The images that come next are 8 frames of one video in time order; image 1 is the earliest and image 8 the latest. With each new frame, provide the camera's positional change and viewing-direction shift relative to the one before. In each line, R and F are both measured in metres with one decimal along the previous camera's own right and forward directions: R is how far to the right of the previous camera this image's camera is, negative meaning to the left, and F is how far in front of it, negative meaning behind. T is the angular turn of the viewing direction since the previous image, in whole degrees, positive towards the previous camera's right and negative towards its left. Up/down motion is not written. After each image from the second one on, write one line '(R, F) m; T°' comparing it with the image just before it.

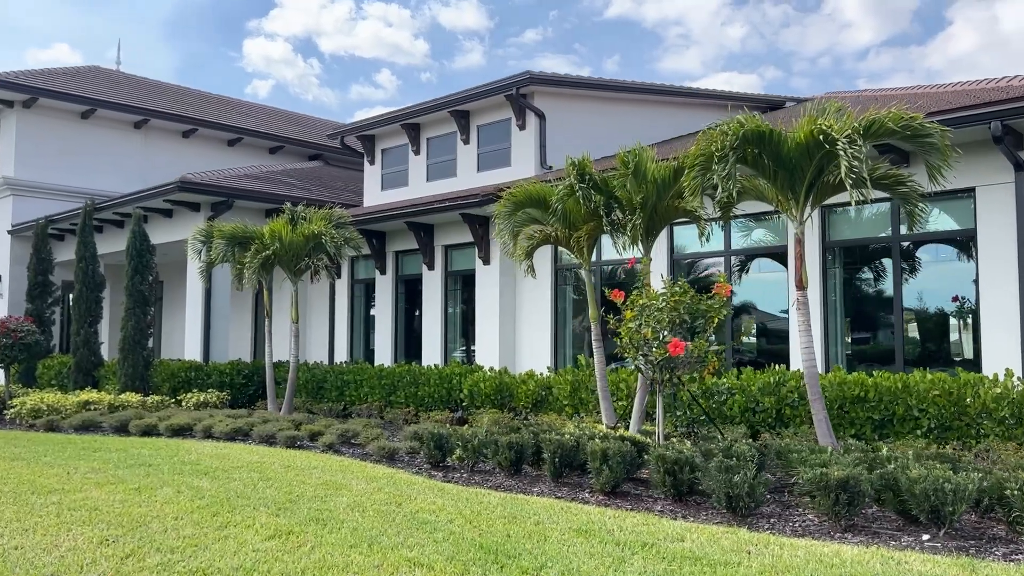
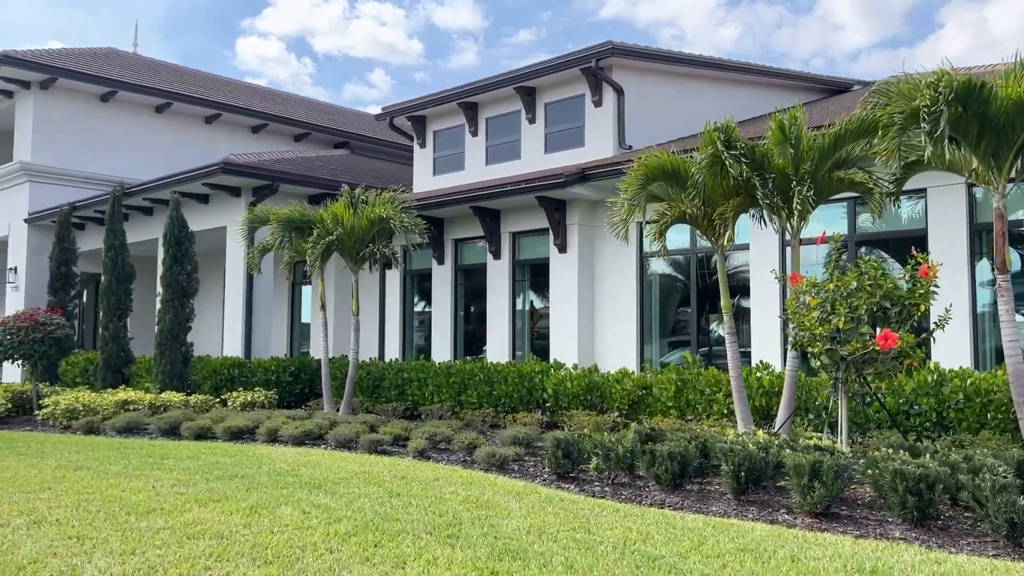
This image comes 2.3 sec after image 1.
(-1.4, +1.2) m; 0°
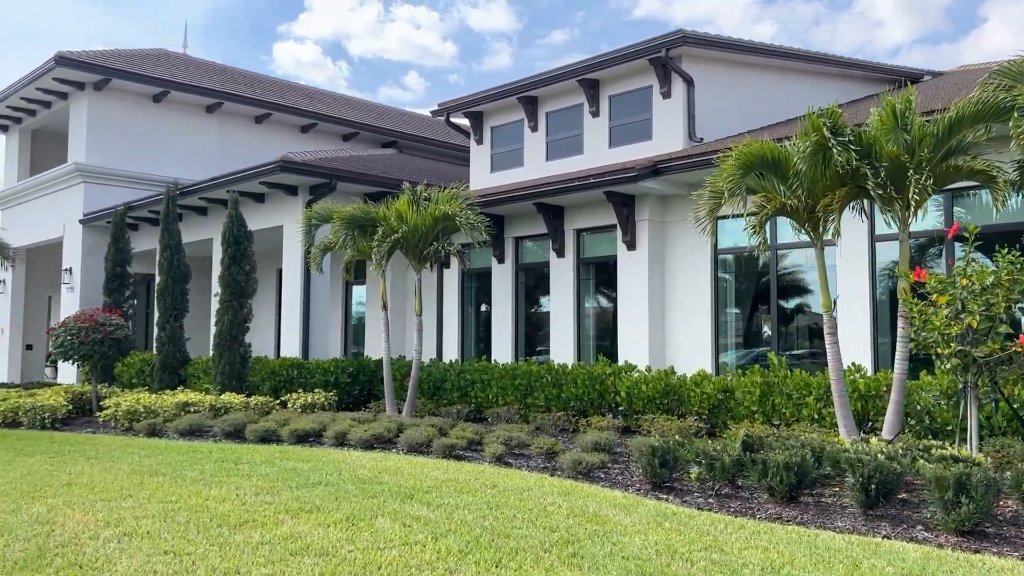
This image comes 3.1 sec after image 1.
(-0.5, +0.4) m; -2°
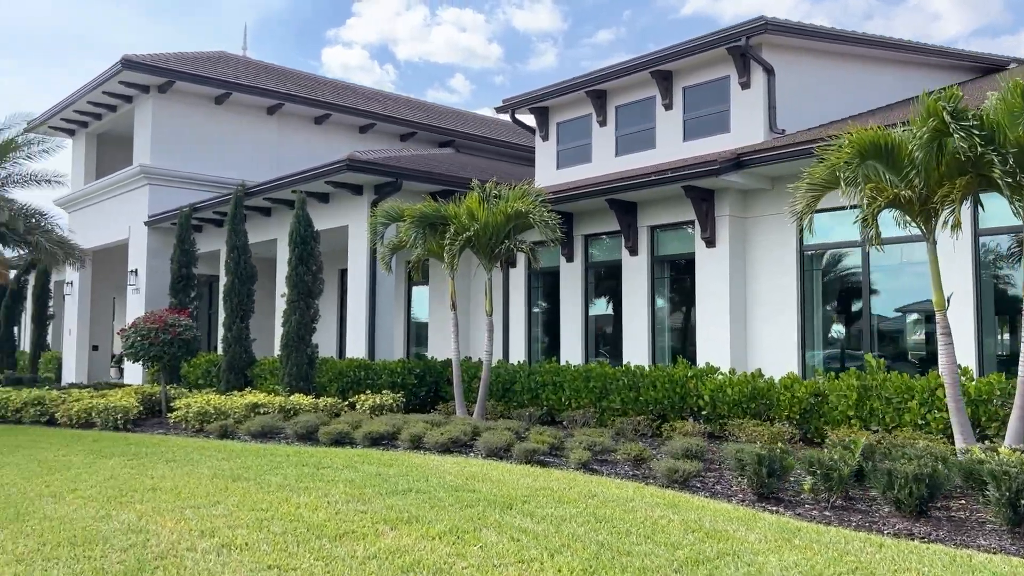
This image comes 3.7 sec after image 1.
(-0.4, +0.4) m; -3°
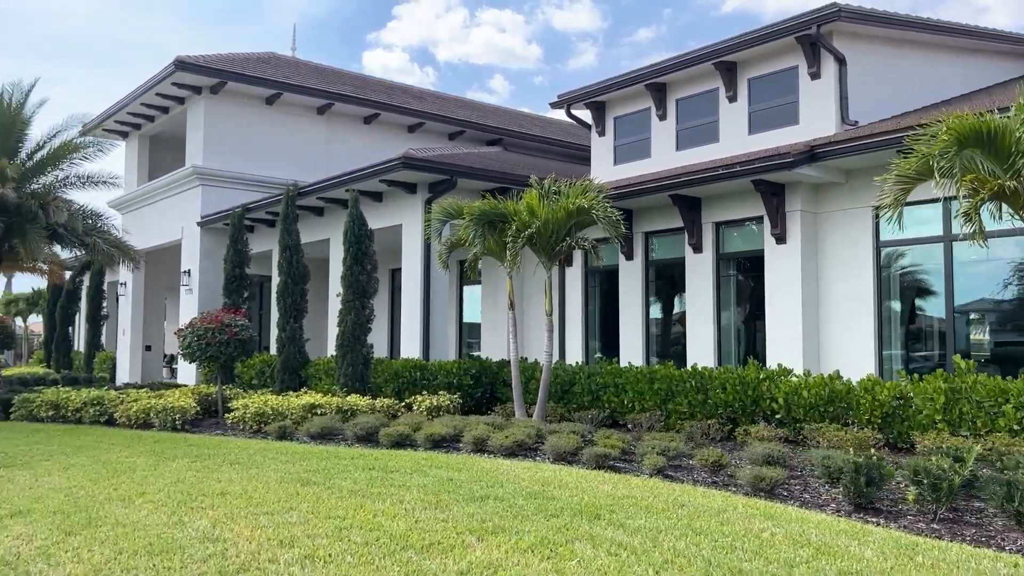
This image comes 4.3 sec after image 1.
(-0.3, +0.3) m; -3°
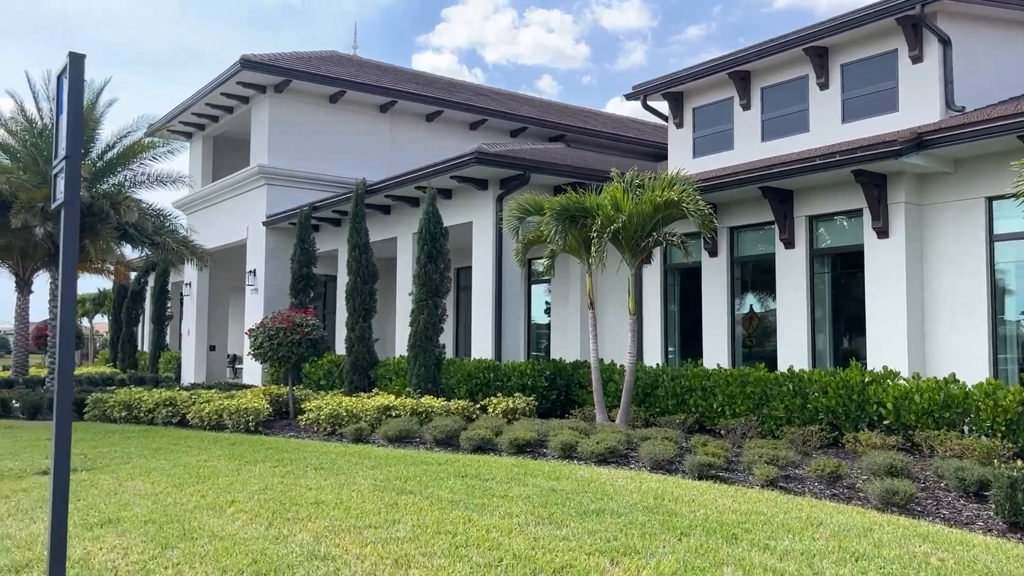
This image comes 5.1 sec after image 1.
(-0.5, +0.5) m; -3°
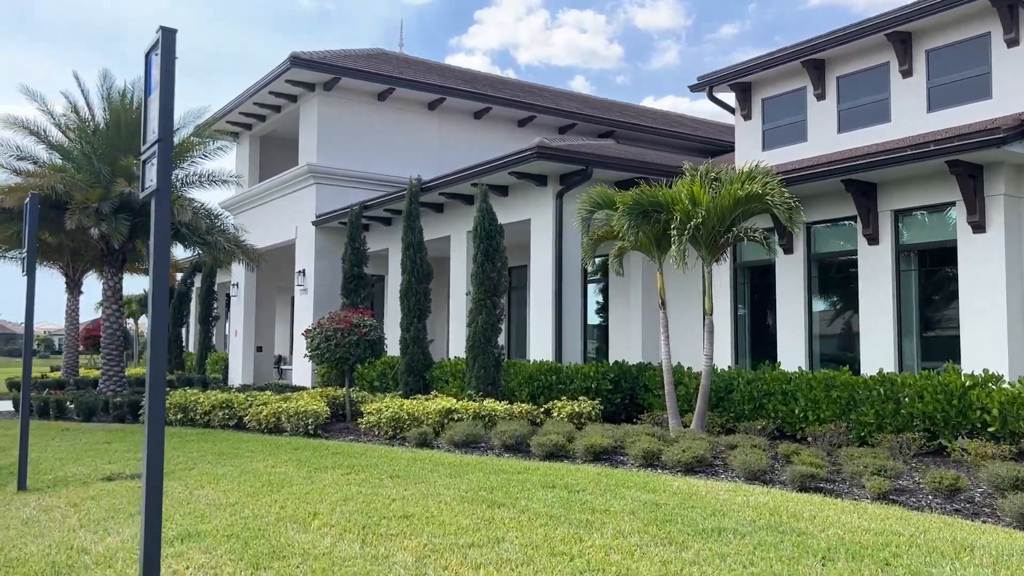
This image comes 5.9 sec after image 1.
(-0.5, +0.5) m; -2°
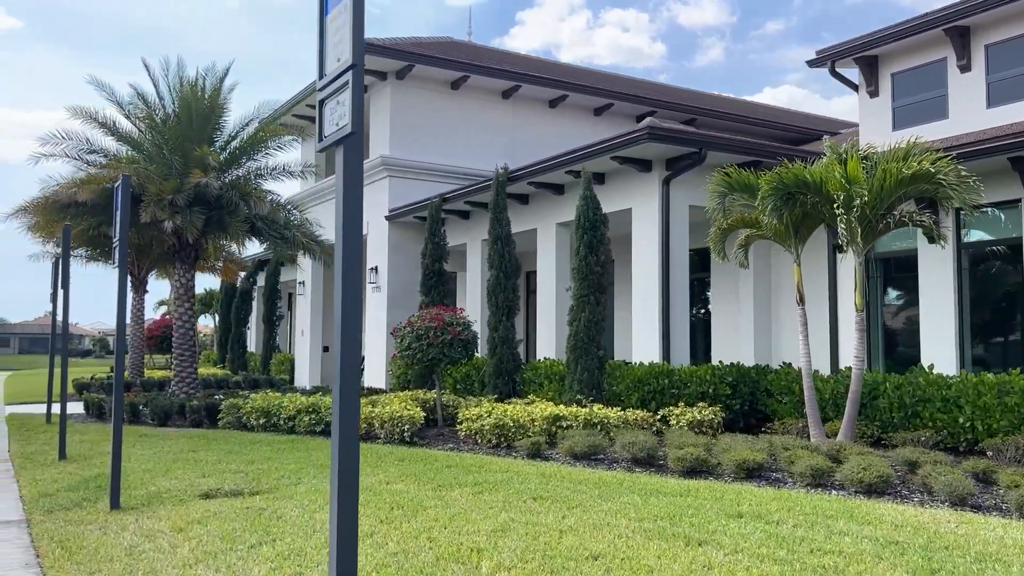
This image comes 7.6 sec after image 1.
(-0.9, +1.1) m; -3°
